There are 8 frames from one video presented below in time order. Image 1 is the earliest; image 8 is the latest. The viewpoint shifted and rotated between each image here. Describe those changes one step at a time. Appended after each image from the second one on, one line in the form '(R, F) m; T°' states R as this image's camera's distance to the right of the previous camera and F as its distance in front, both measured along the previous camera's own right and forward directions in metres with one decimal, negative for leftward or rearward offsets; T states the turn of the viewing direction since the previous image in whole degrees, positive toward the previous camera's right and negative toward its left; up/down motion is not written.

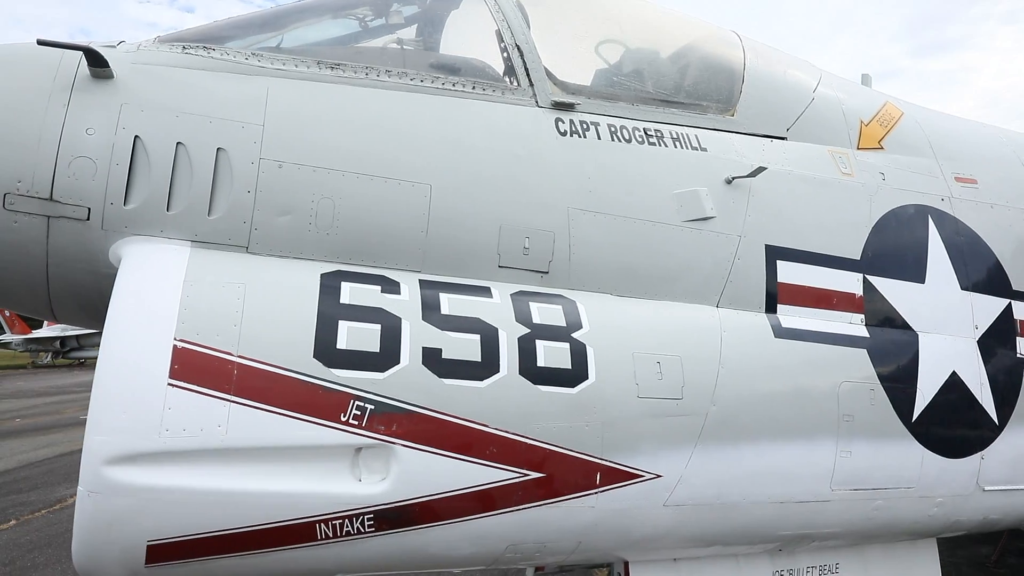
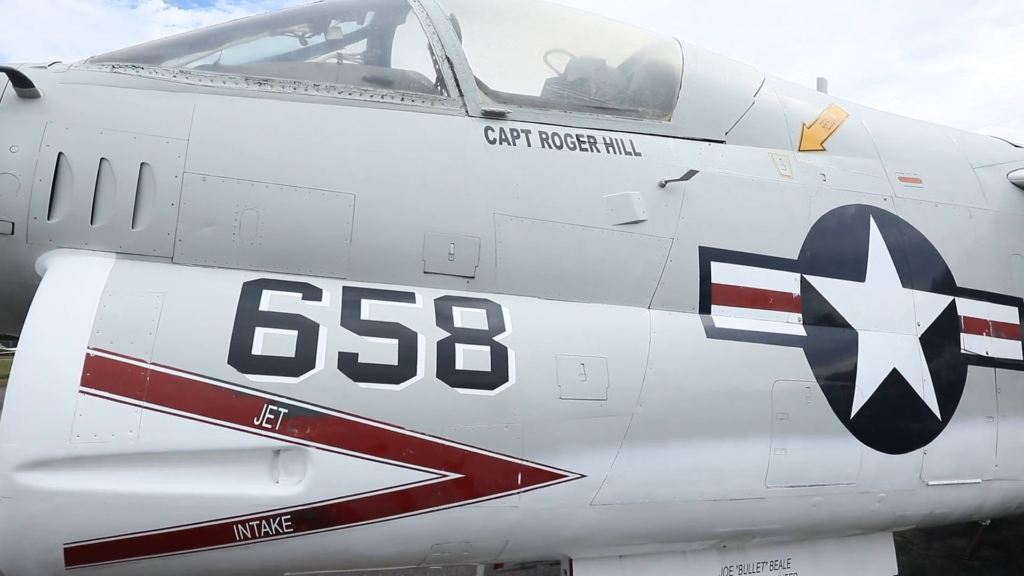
(+0.3, 0.0) m; 0°
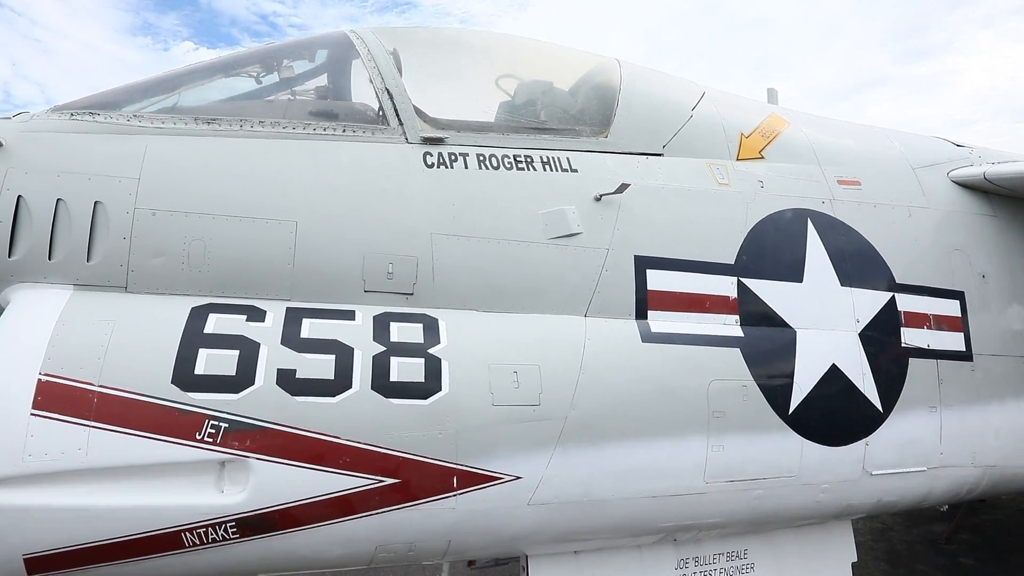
(+0.3, -0.1) m; -1°
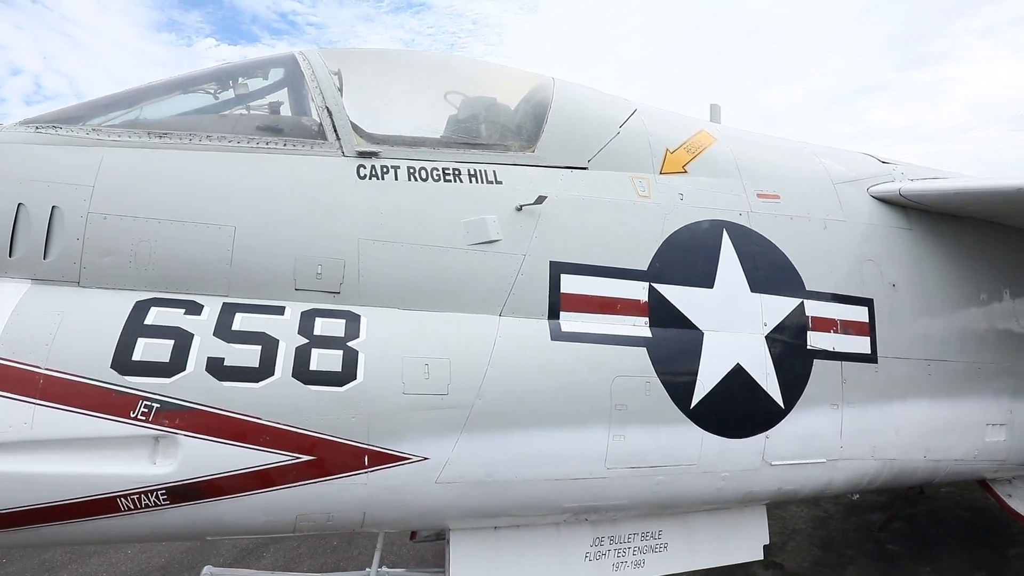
(+0.4, -0.3) m; 0°
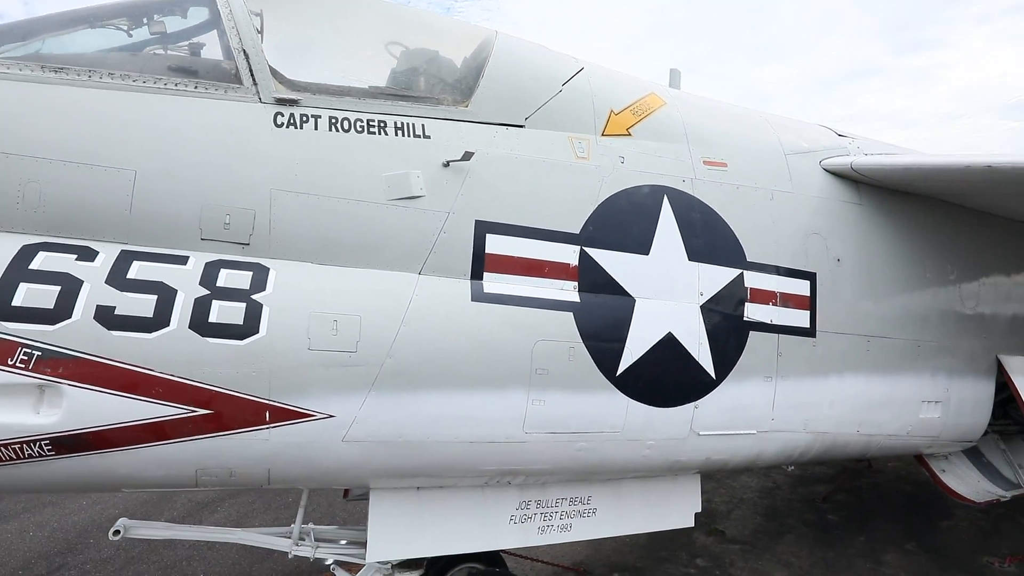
(+0.3, +0.1) m; +1°
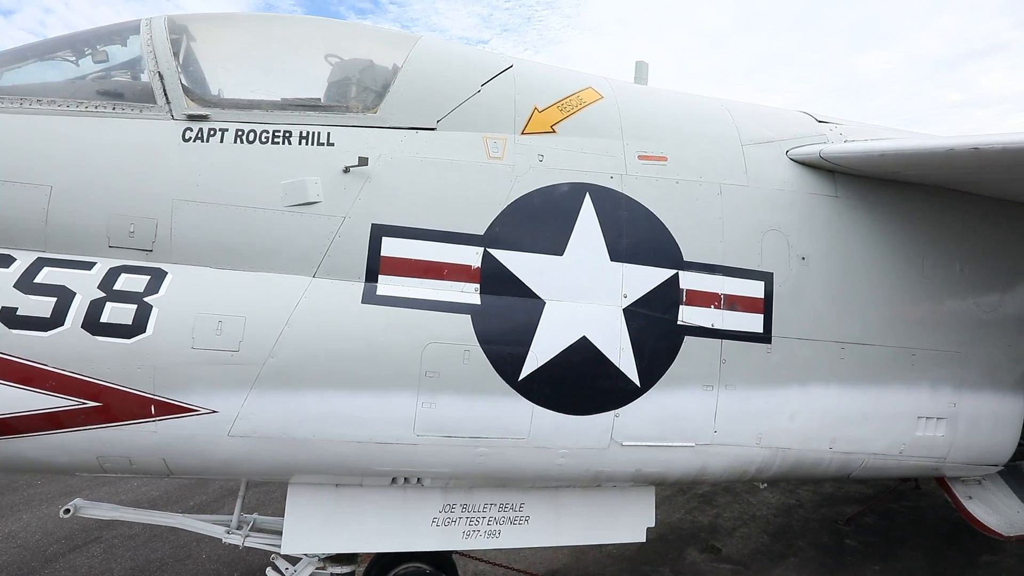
(+0.9, +0.1) m; -9°
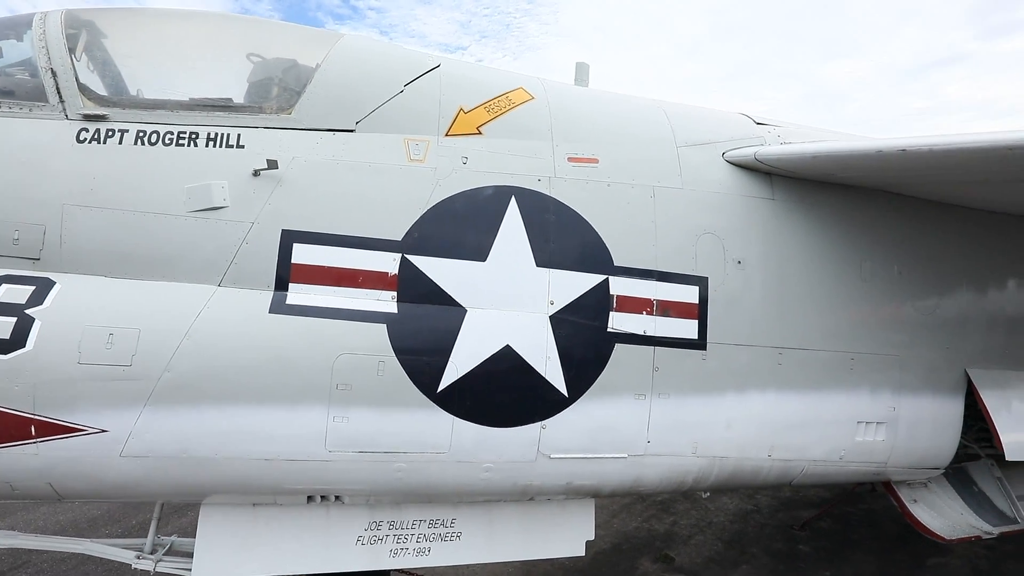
(+0.3, +0.1) m; +2°
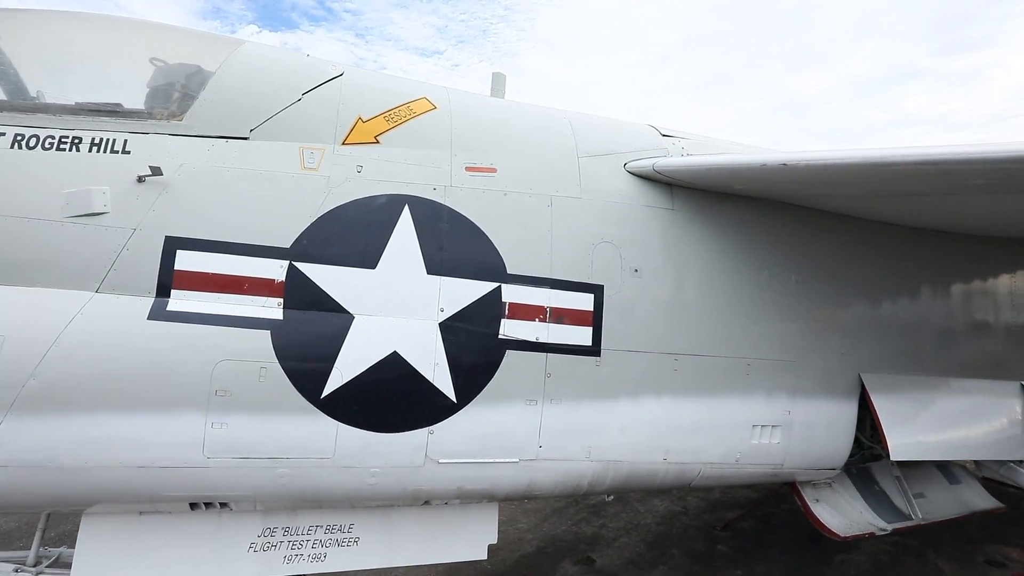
(+0.5, -0.1) m; +3°
